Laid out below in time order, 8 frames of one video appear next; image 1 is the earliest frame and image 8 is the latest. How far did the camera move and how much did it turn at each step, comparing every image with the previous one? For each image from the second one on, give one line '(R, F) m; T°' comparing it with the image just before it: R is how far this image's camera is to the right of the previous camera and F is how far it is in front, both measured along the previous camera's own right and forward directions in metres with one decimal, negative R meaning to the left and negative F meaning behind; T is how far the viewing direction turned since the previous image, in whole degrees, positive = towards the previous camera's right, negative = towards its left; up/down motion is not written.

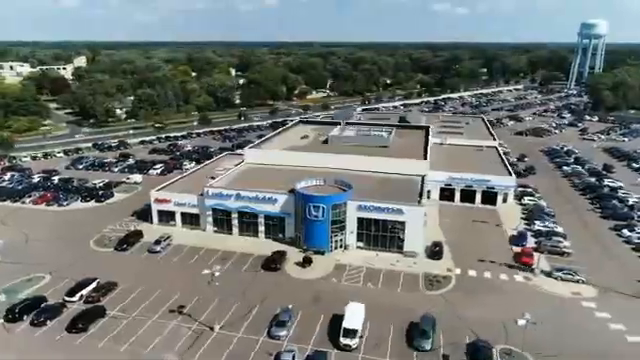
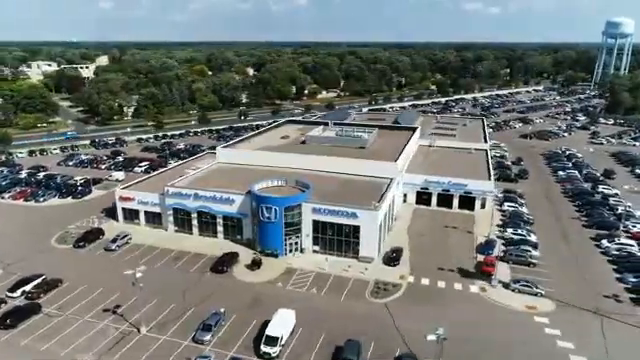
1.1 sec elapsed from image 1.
(+6.5, +1.3) m; -3°
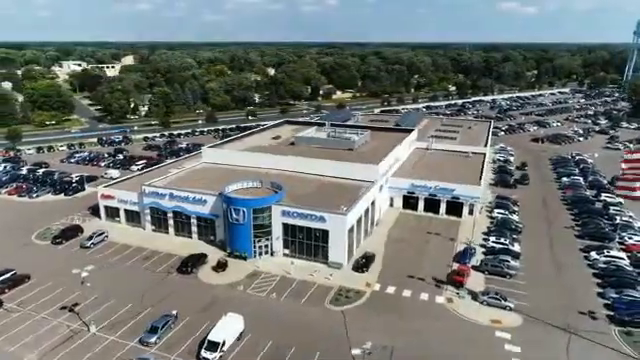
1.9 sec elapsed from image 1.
(+5.1, +1.0) m; -4°
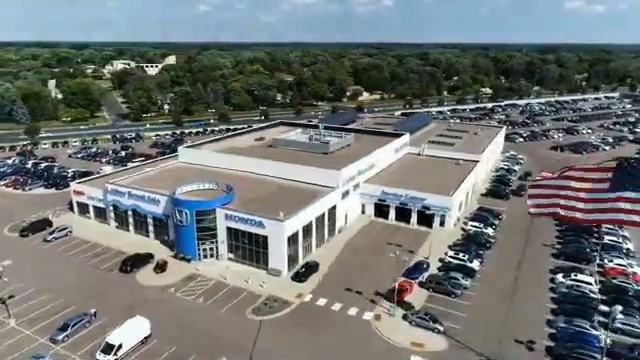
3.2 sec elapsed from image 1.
(+9.0, +1.8) m; -6°
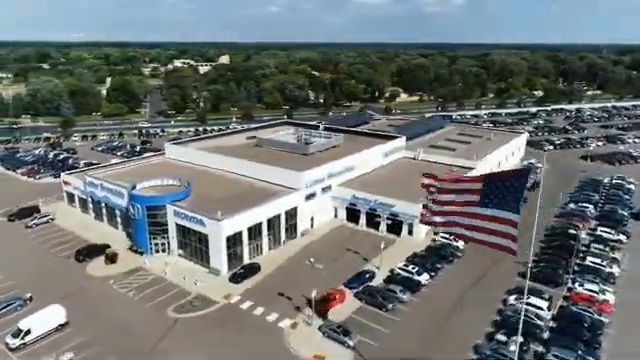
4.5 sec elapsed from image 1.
(+9.8, +1.6) m; -8°
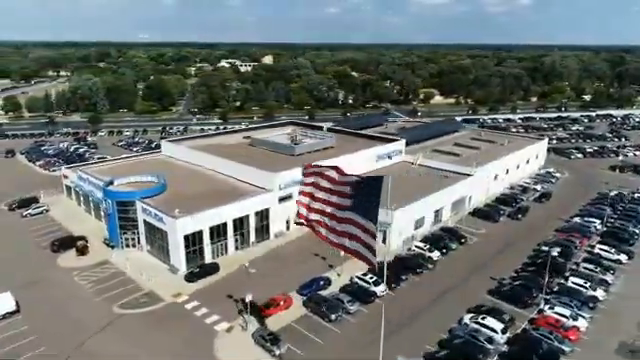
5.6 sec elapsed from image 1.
(+7.4, +1.5) m; -6°
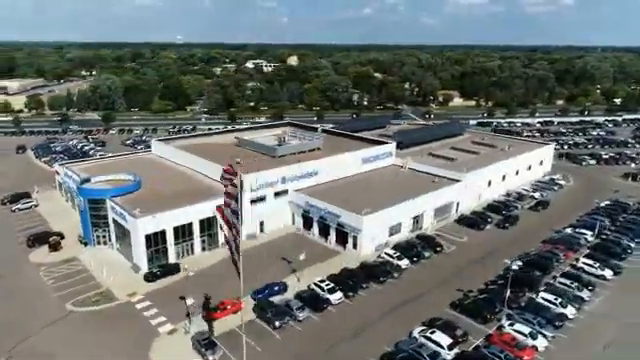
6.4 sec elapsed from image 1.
(+5.7, +1.1) m; -4°
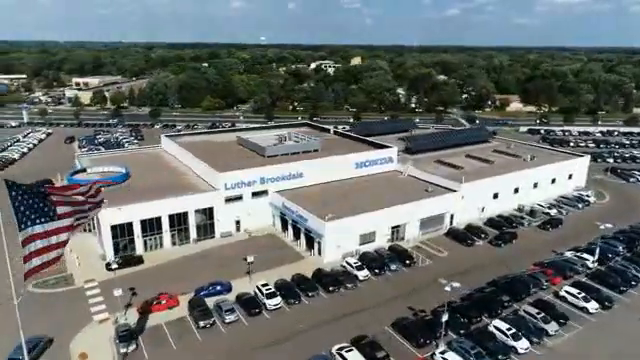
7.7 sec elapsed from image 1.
(+9.4, +1.8) m; -9°
